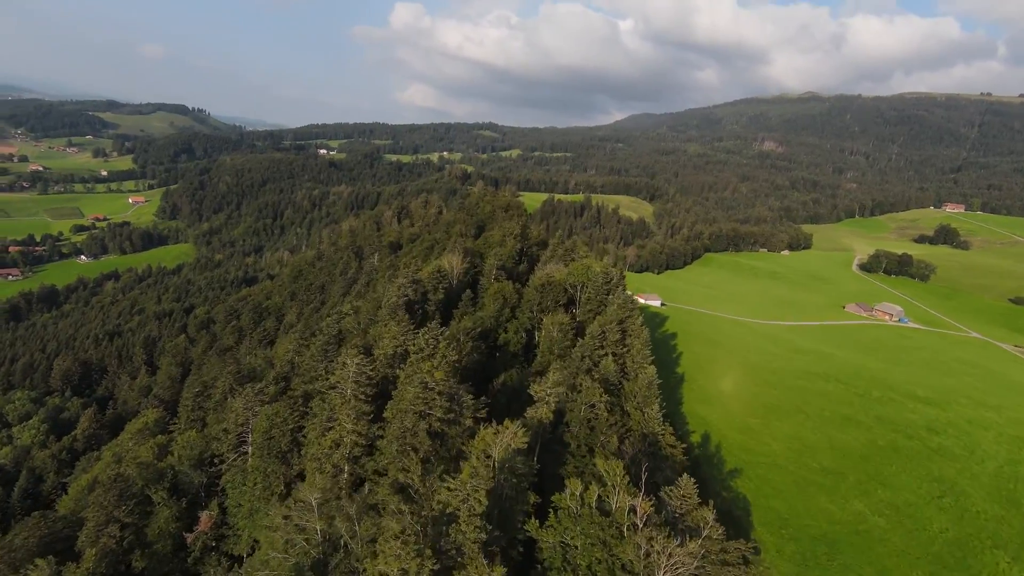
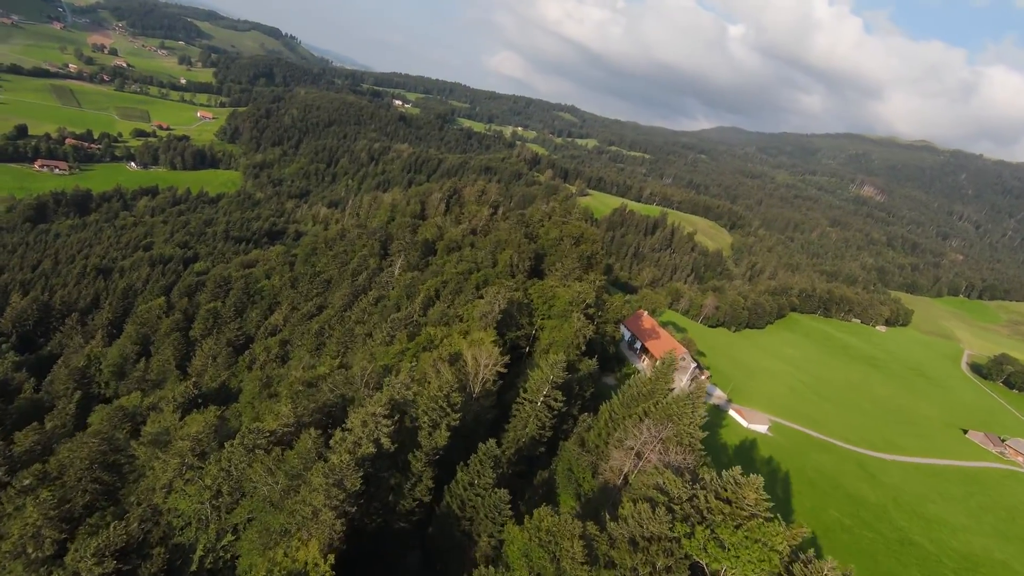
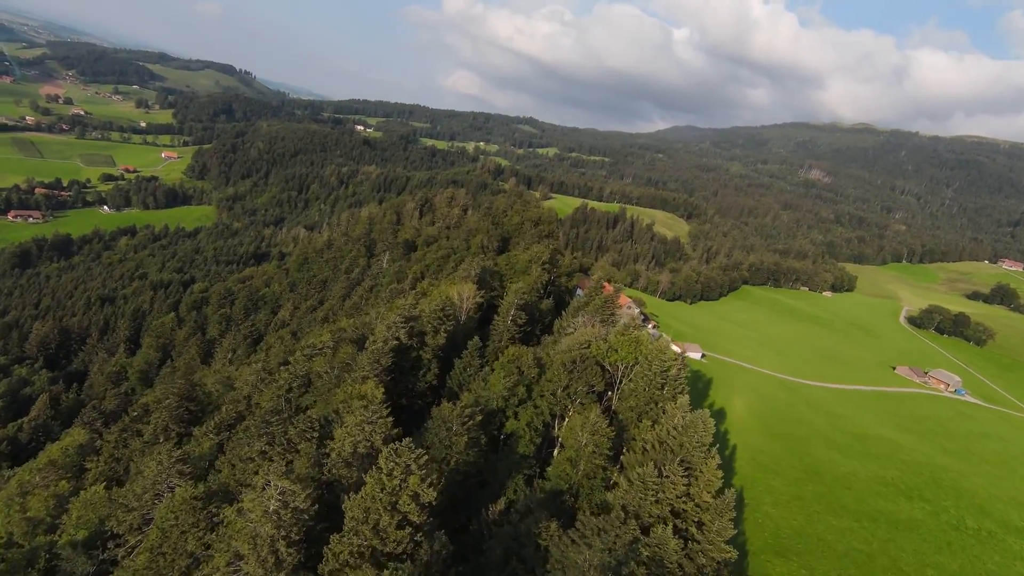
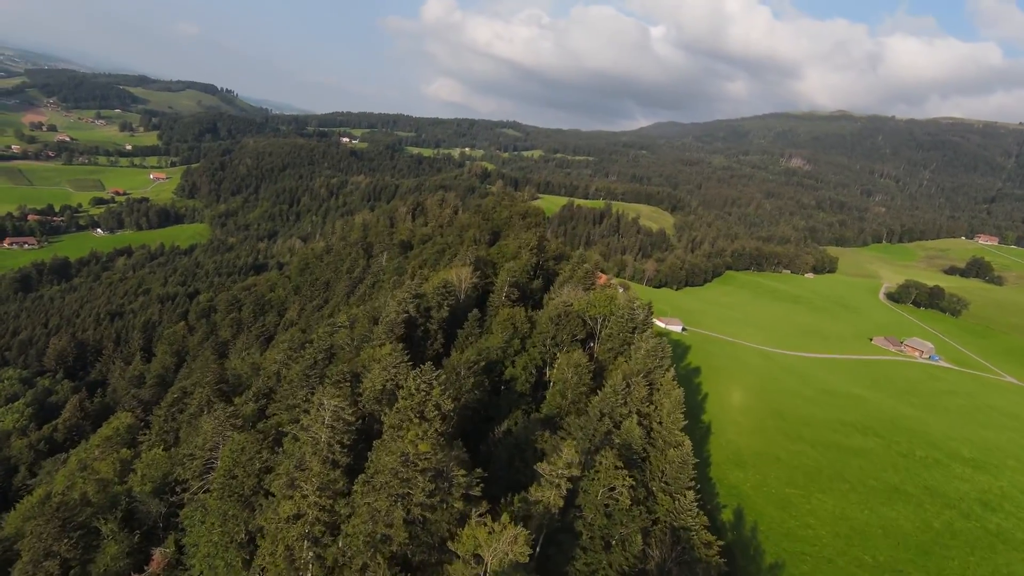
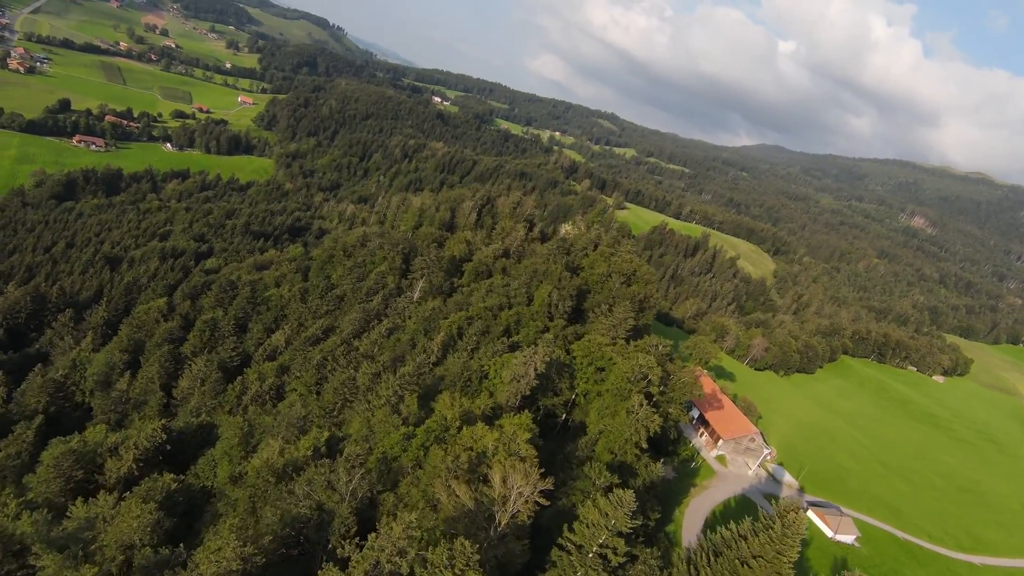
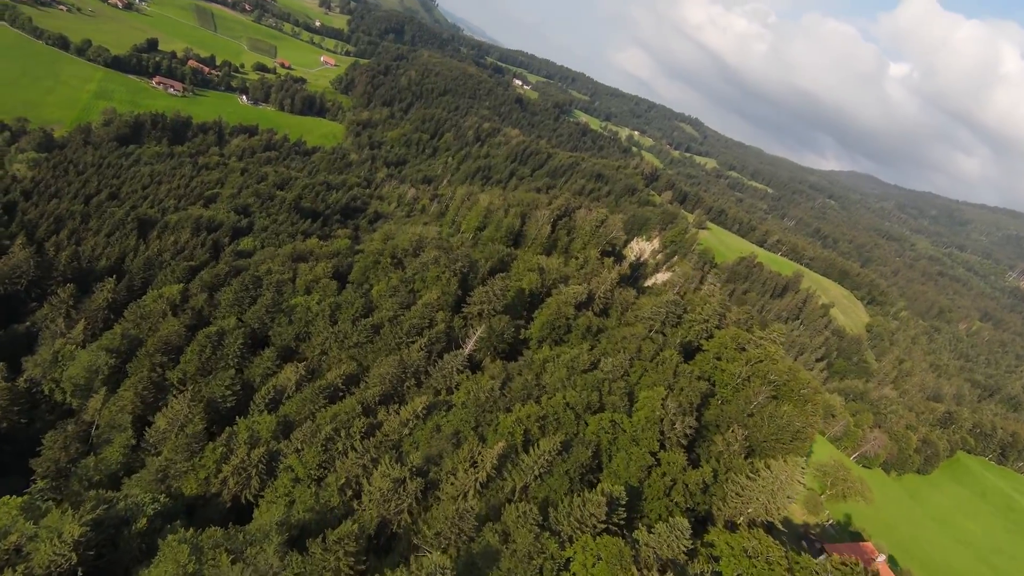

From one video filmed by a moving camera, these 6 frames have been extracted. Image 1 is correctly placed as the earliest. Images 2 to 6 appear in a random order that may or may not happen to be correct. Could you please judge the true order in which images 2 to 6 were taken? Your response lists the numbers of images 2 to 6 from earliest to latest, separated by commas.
4, 3, 2, 5, 6
